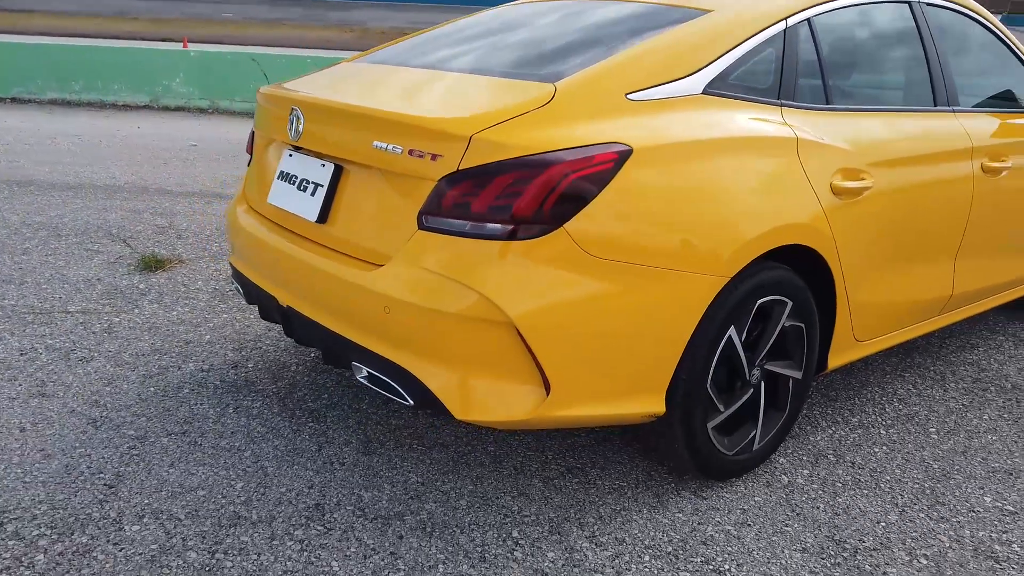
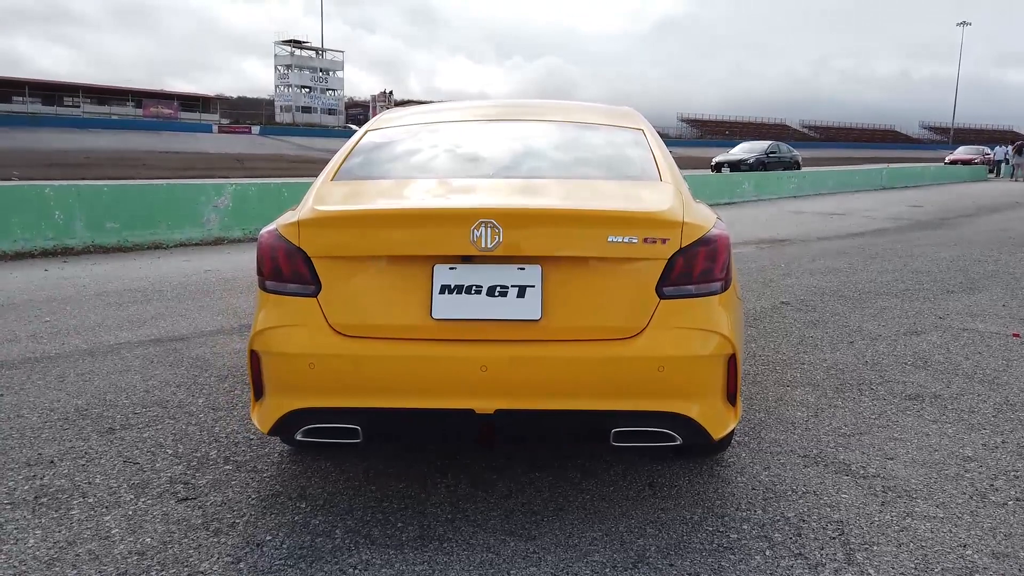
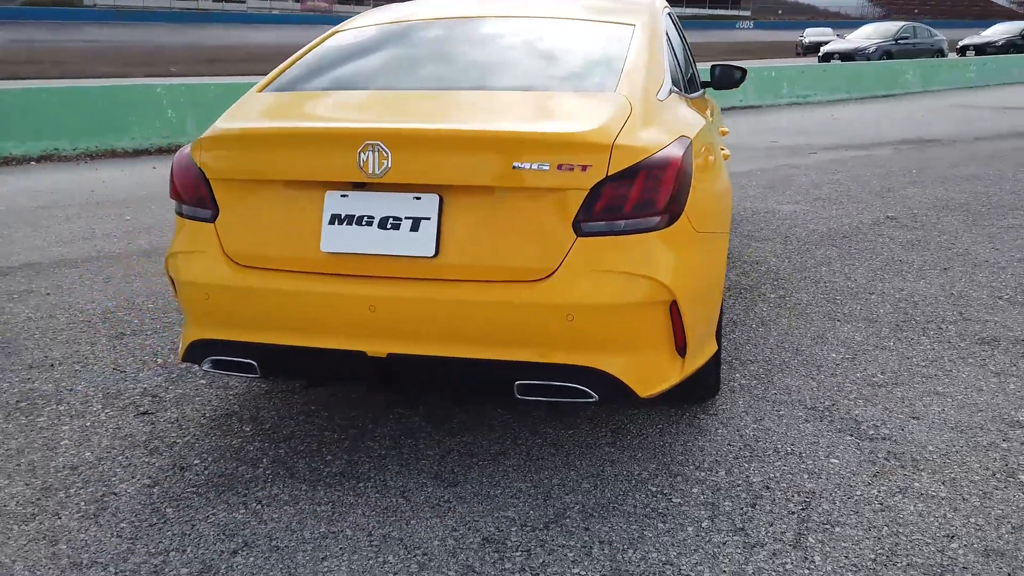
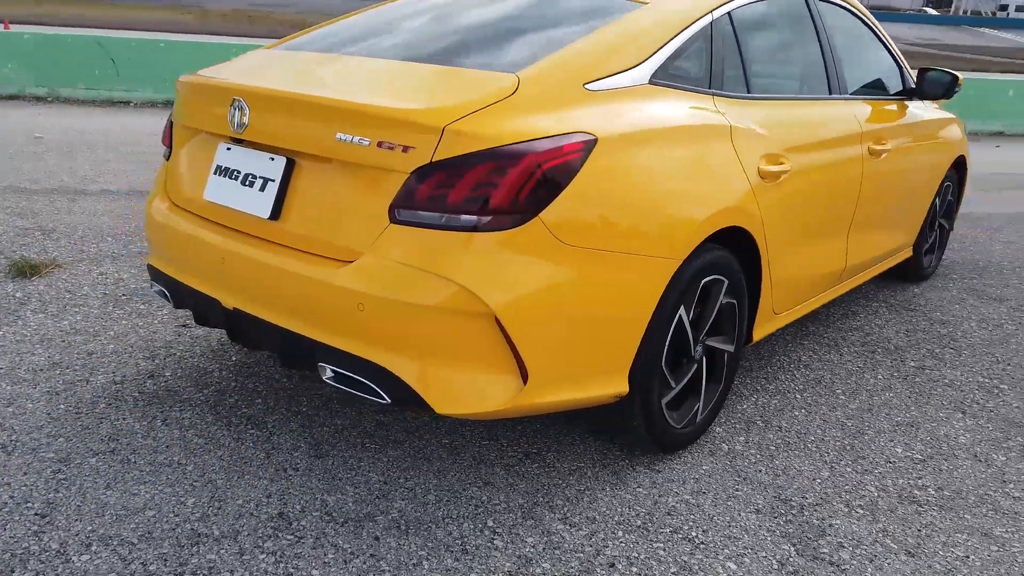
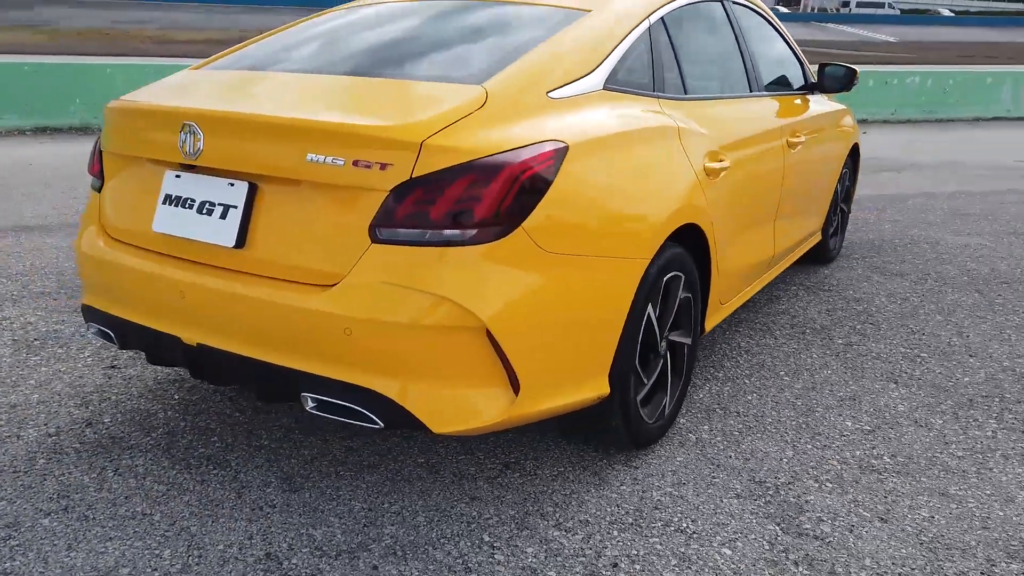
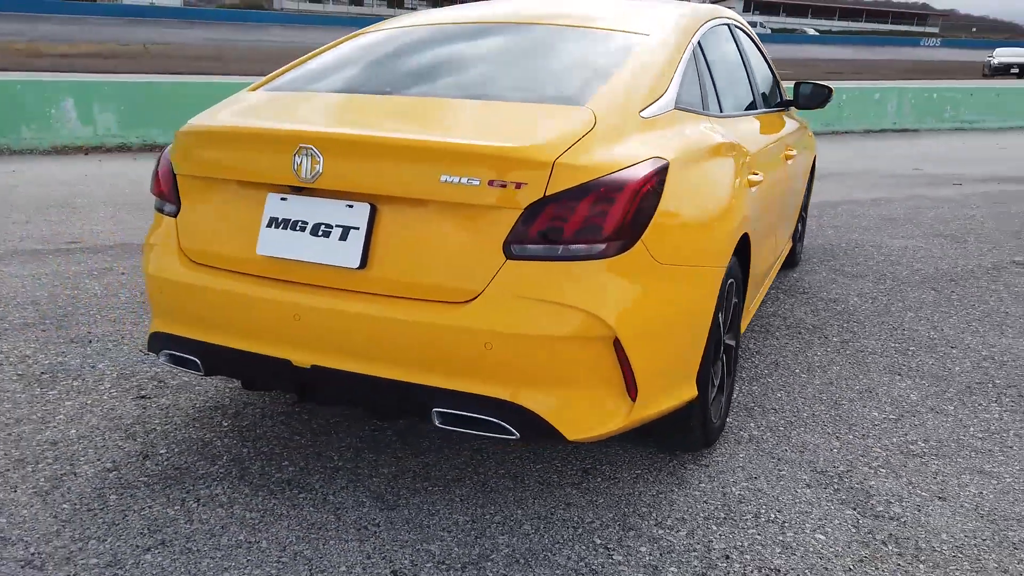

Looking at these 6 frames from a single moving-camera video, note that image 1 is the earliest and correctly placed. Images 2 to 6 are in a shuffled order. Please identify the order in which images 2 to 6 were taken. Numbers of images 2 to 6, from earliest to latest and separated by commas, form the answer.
4, 5, 6, 3, 2
